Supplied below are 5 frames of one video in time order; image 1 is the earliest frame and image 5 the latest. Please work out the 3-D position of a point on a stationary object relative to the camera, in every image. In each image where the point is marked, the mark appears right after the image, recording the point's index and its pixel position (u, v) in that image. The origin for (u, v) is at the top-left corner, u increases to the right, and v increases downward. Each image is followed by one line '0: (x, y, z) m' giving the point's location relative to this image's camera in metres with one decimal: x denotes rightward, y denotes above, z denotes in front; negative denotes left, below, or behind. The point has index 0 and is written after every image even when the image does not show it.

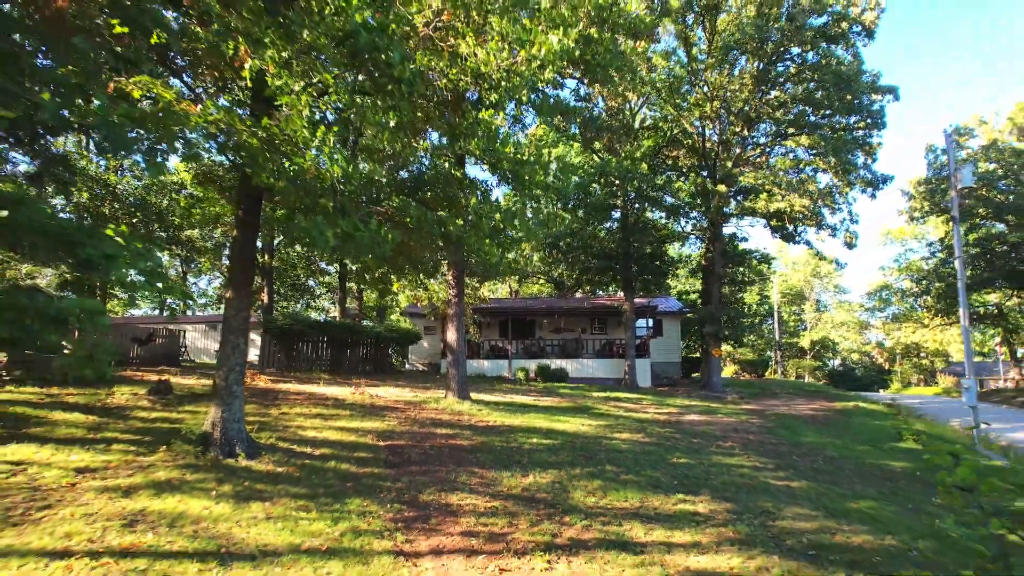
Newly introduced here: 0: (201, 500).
0: (-3.7, -2.5, +5.5) m
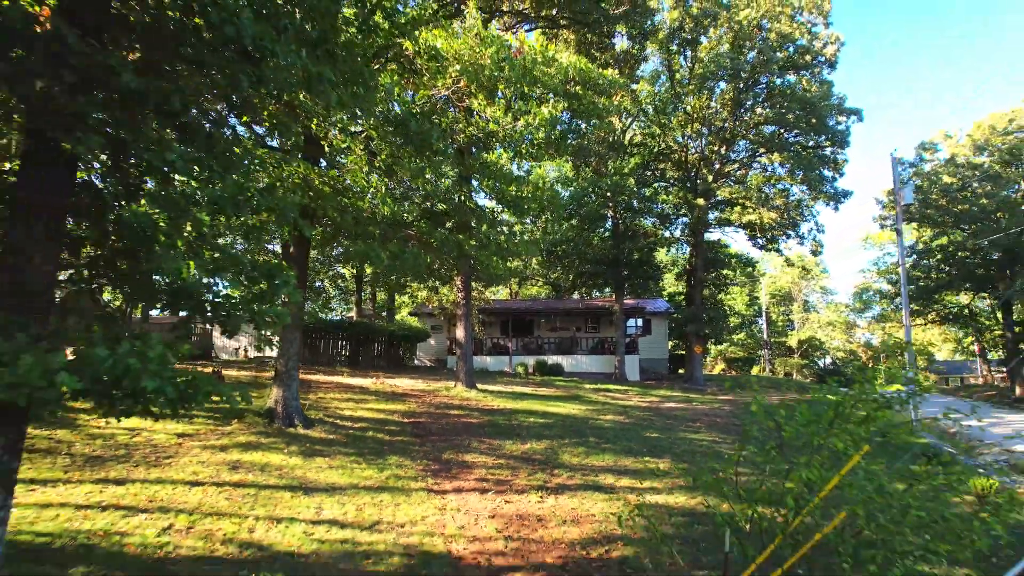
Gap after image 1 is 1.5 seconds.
0: (-3.7, -2.6, +7.3) m
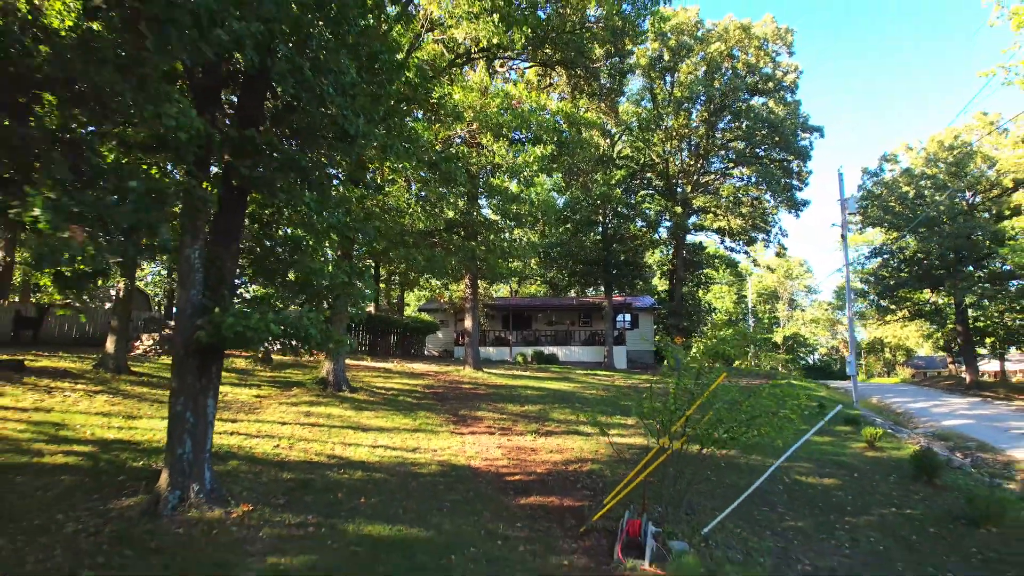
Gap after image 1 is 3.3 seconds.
0: (-3.7, -2.5, +9.6) m
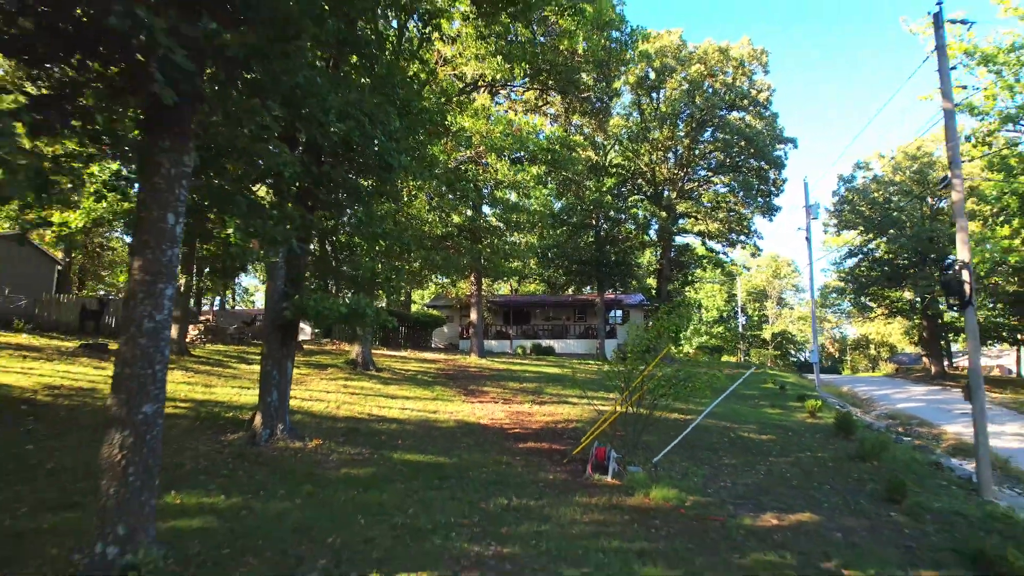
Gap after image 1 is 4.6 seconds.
0: (-3.7, -2.4, +11.6) m
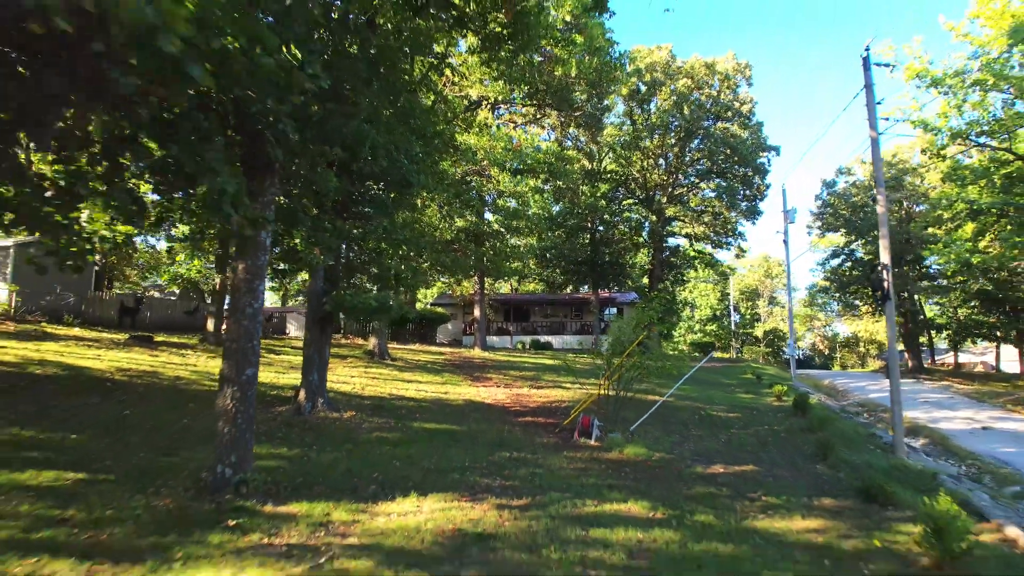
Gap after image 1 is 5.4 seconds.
0: (-3.6, -2.3, +13.0) m
